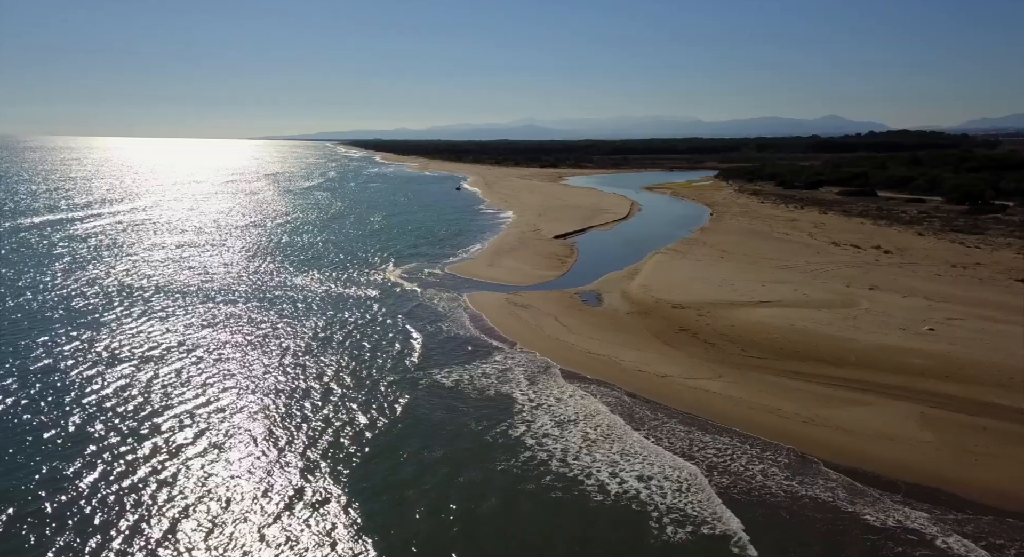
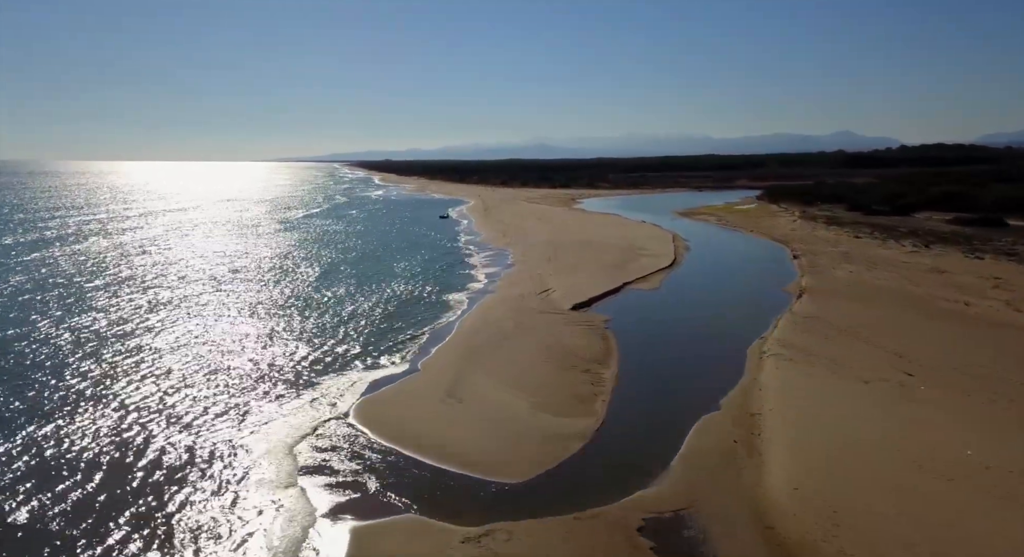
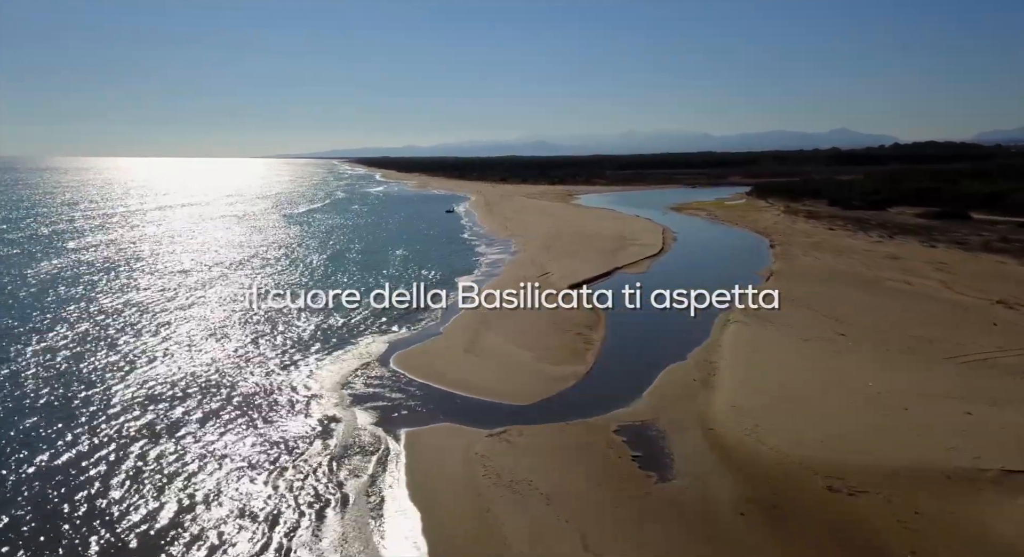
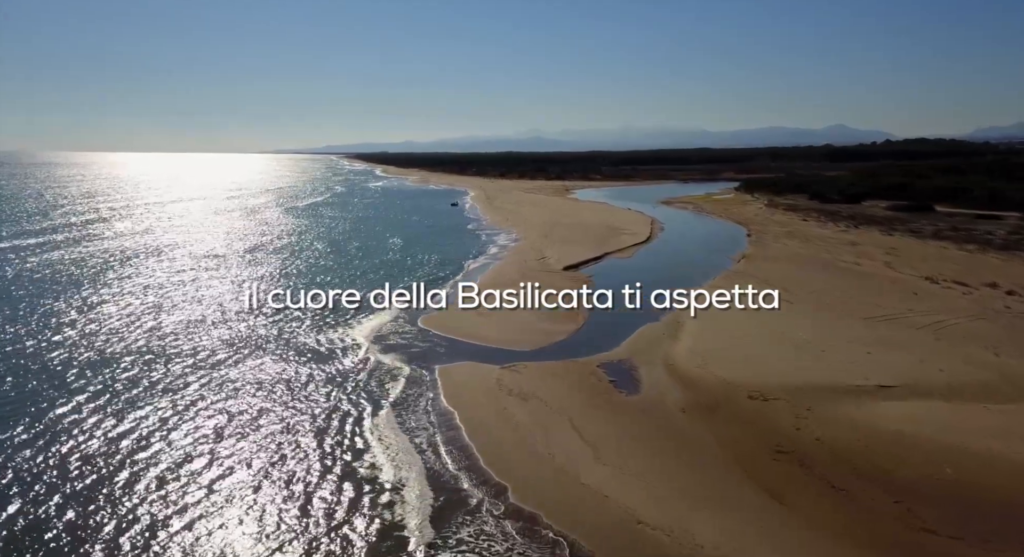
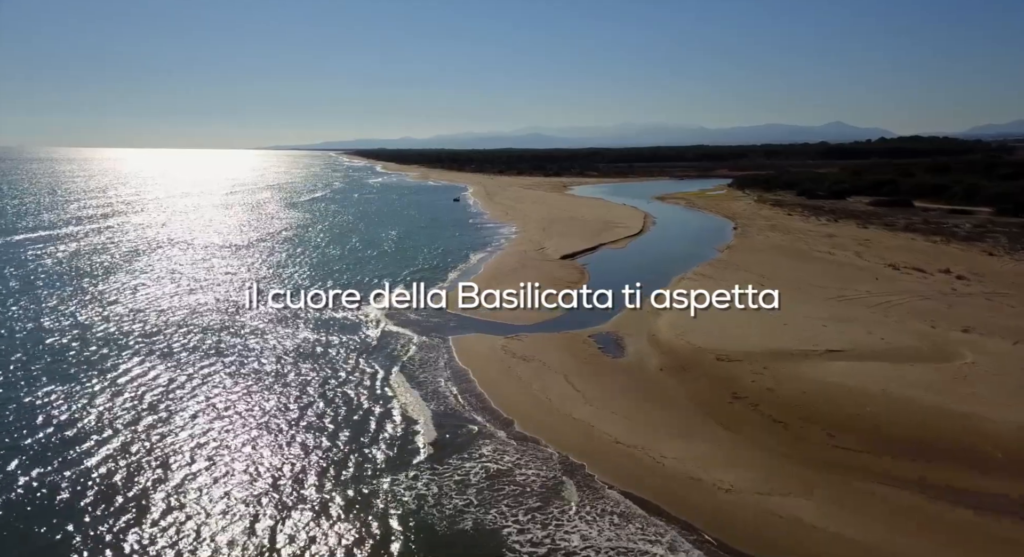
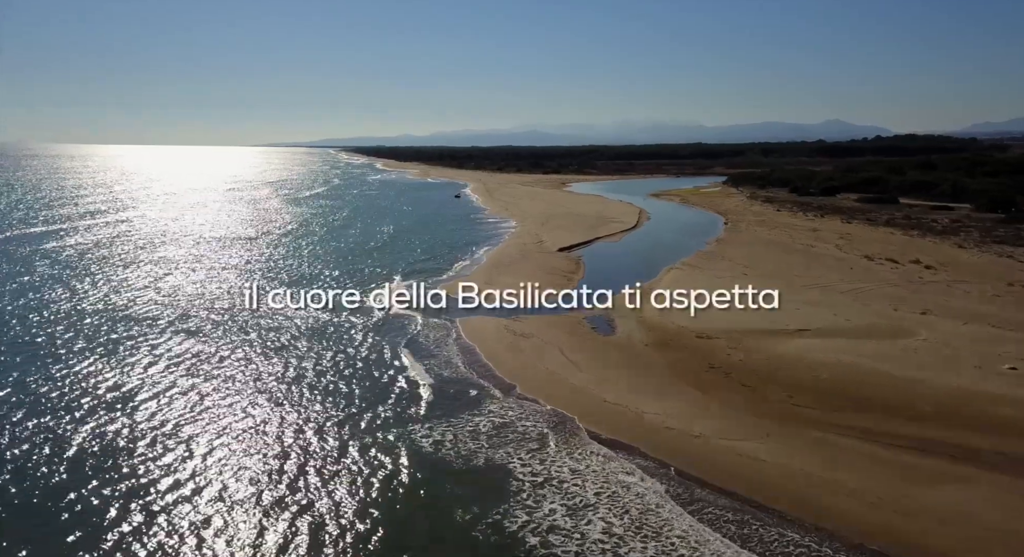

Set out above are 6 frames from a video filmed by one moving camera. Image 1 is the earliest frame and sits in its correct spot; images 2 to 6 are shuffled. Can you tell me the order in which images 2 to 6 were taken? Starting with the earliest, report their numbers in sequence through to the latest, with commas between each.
6, 5, 4, 3, 2
